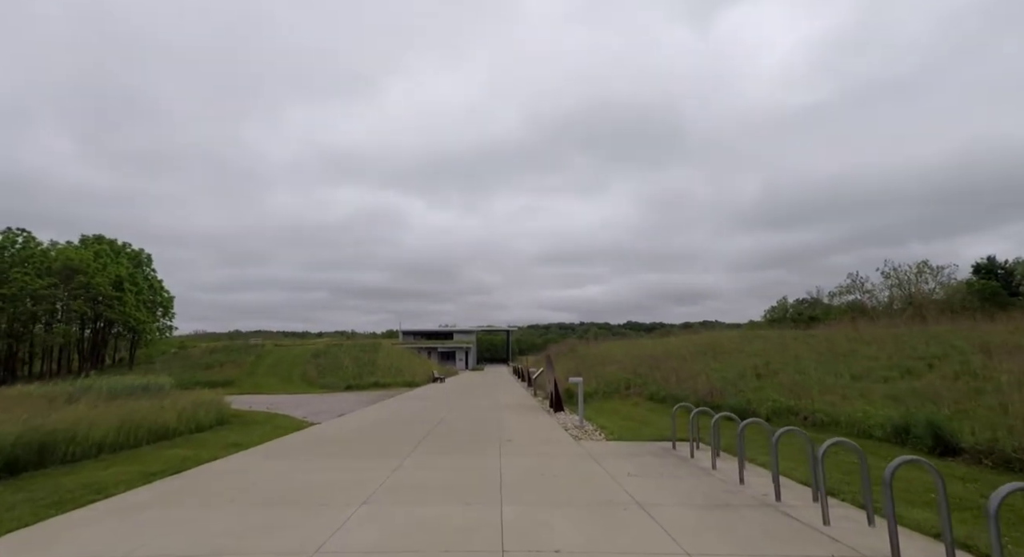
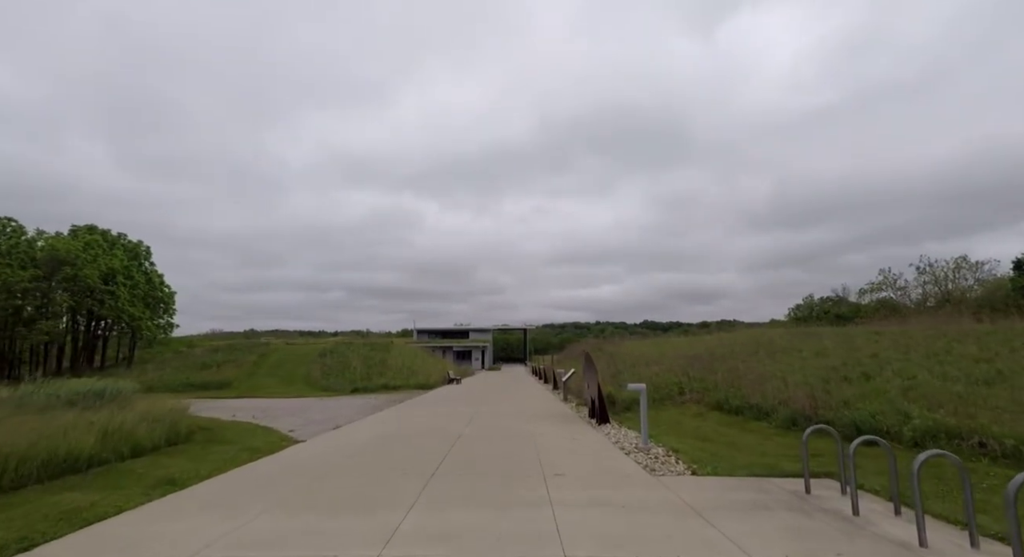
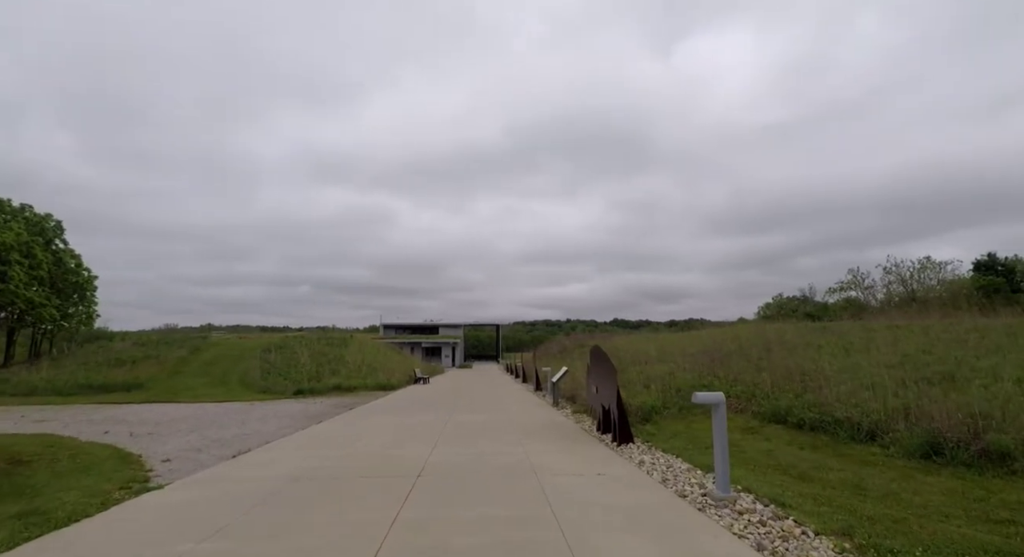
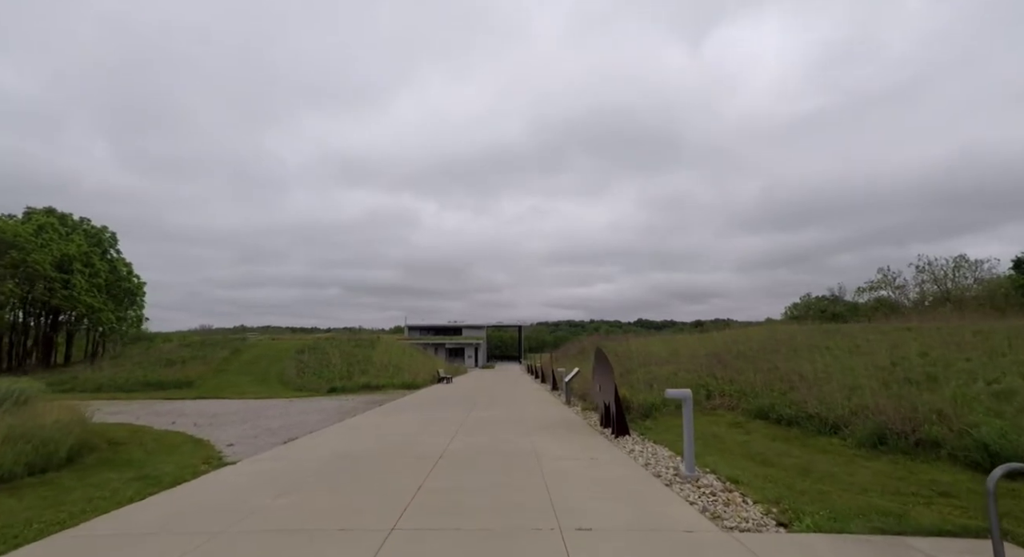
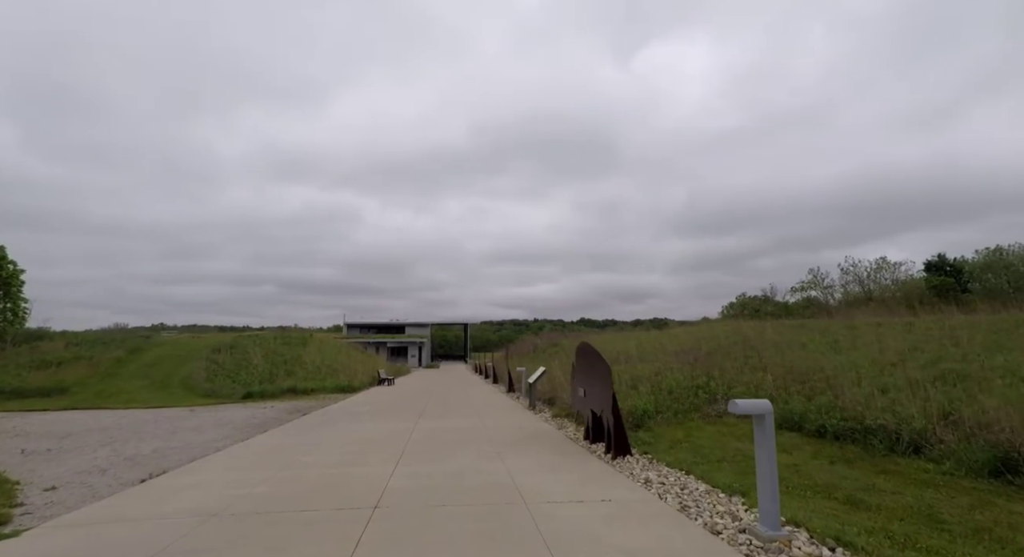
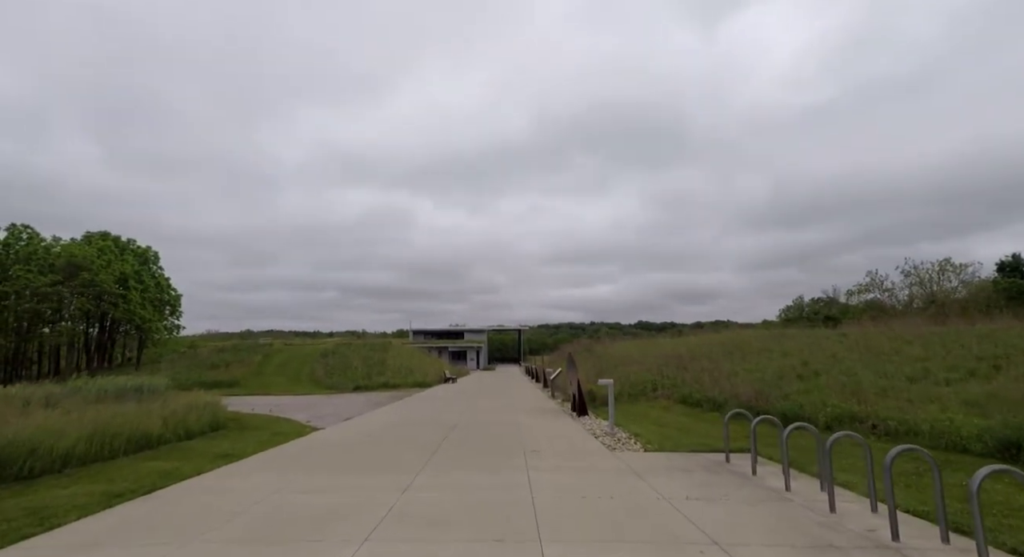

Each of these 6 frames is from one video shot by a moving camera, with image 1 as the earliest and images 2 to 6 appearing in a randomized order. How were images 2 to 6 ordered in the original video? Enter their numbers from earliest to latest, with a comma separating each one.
6, 2, 4, 3, 5
